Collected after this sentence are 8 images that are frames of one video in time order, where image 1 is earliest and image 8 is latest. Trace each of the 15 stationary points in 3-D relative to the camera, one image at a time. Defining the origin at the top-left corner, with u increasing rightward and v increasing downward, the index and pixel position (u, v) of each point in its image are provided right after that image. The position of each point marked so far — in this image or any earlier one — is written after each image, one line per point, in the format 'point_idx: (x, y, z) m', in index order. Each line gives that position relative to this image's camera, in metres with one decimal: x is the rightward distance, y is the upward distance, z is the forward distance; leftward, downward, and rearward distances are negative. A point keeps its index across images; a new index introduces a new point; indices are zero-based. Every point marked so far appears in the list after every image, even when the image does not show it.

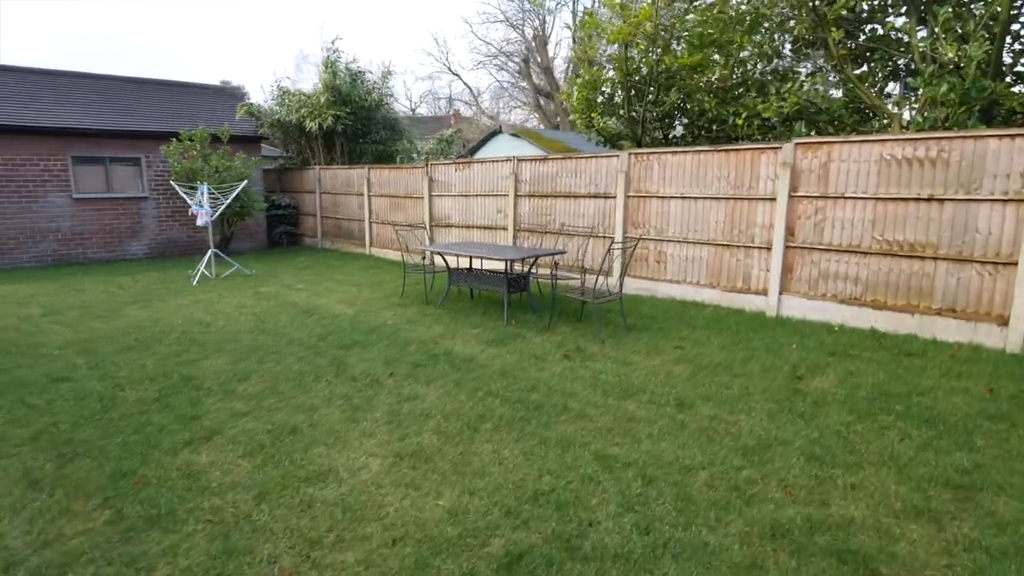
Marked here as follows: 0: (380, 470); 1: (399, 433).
0: (-0.6, -0.9, +3.1) m
1: (-0.6, -0.8, +3.5) m
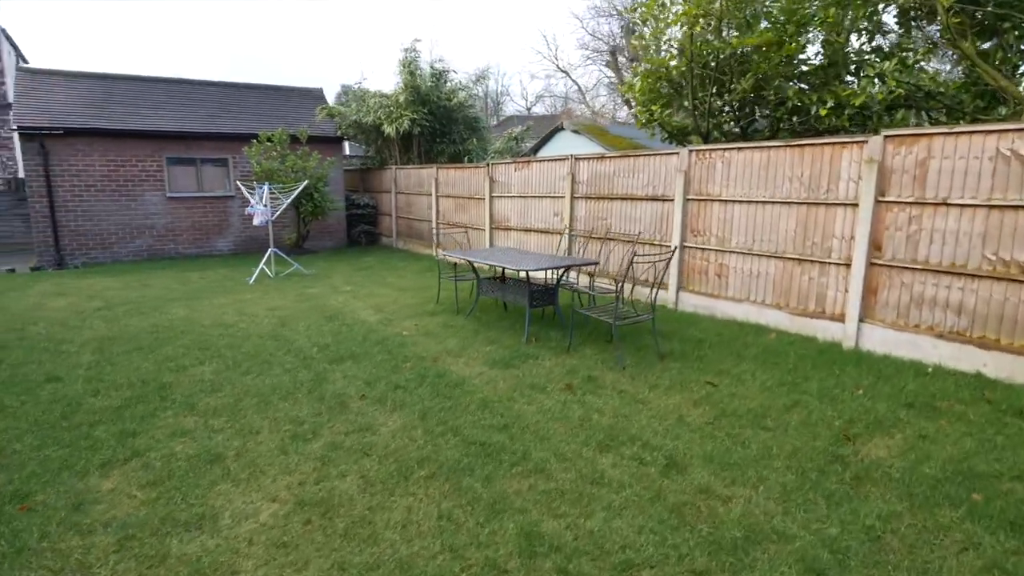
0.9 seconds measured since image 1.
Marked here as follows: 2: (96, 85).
0: (-1.0, -1.0, +2.7) m
1: (-0.9, -0.9, +3.1) m
2: (-7.7, +3.7, +11.2) m
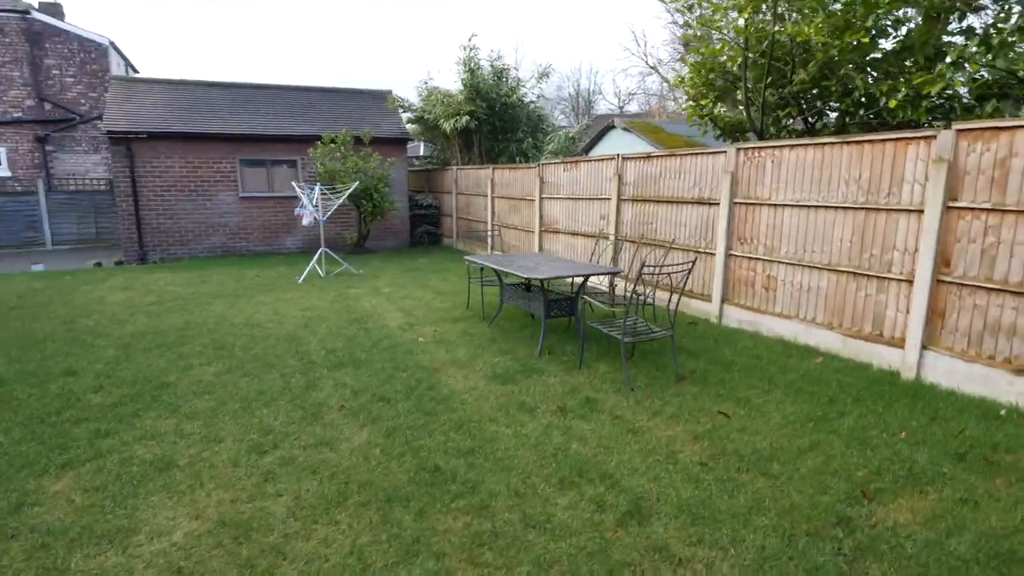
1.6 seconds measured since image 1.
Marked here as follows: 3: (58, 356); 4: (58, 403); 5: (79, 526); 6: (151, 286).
0: (-1.3, -1.0, +2.5) m
1: (-1.2, -1.0, +2.9) m
2: (-6.5, +3.8, +11.9) m
3: (-3.7, -0.5, +5.0) m
4: (-2.9, -0.7, +4.0) m
5: (-1.8, -1.0, +2.7) m
6: (-4.8, 0.0, +8.2) m
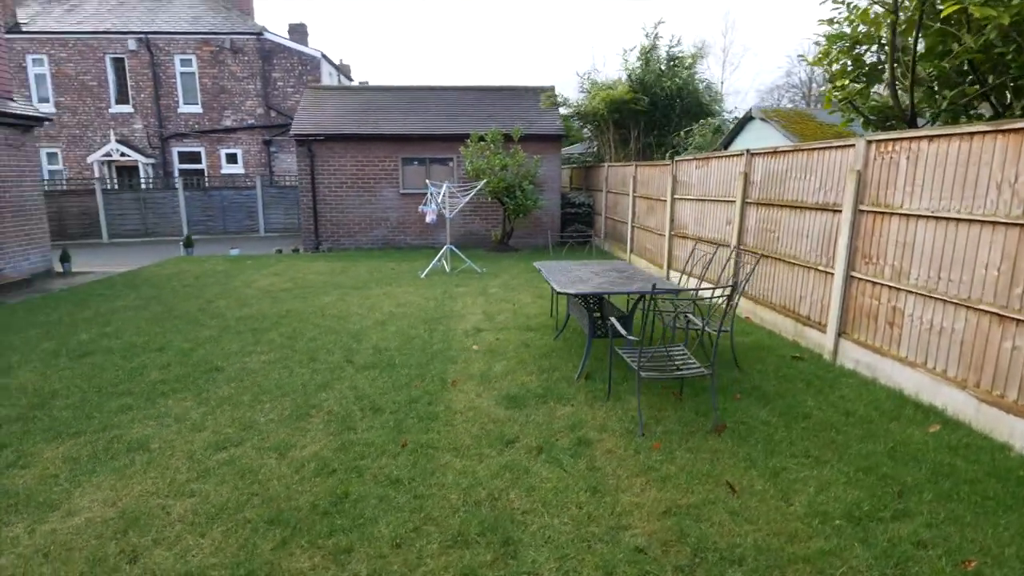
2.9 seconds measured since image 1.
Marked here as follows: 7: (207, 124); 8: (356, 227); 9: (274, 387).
0: (-1.9, -1.0, +2.7) m
1: (-1.6, -1.0, +3.0) m
2: (-3.2, +4.1, +13.2) m
3: (-3.2, -0.4, +5.8) m
4: (-2.9, -0.6, +4.6) m
5: (-2.3, -1.0, +2.9) m
6: (-3.2, +0.2, +9.1) m
7: (-8.1, +4.4, +16.3) m
8: (-3.1, +1.2, +12.3) m
9: (-1.7, -0.7, +4.3) m
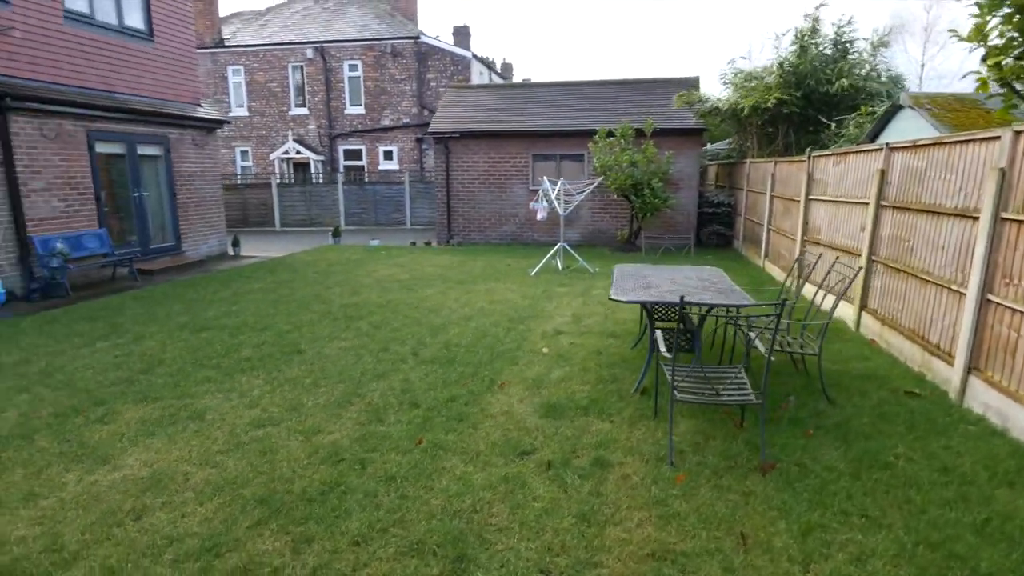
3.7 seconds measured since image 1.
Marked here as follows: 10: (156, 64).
0: (-2.0, -0.9, +3.0) m
1: (-1.6, -0.9, +3.3) m
2: (-0.3, +4.2, +13.4) m
3: (-2.4, -0.2, +6.4) m
4: (-2.4, -0.5, +5.1) m
5: (-2.3, -0.9, +3.4) m
6: (-1.5, +0.3, +9.6) m
7: (-4.1, +4.8, +17.8) m
8: (-0.5, +1.3, +12.6) m
9: (-1.3, -0.6, +4.6) m
10: (-5.8, +3.7, +10.2) m
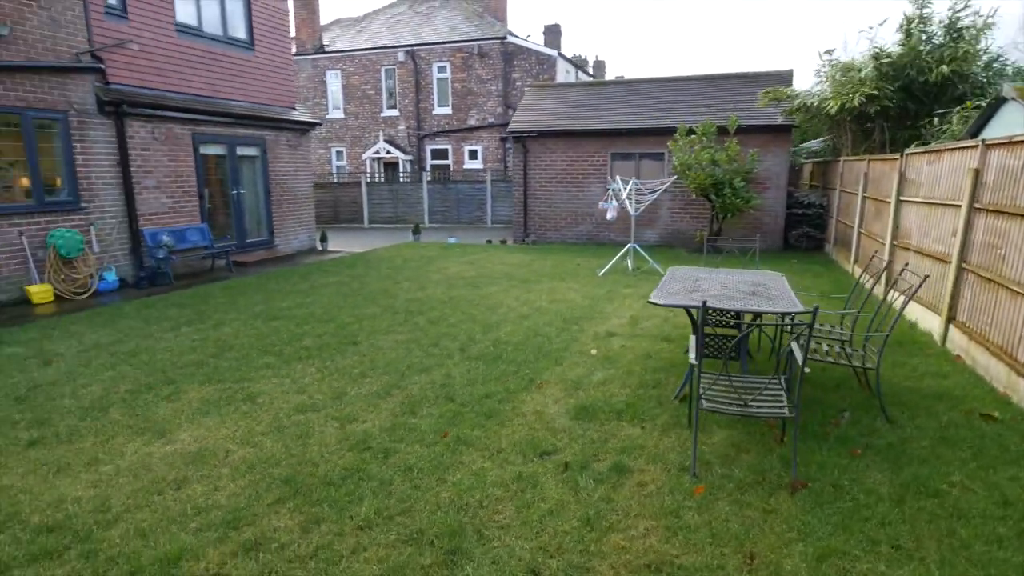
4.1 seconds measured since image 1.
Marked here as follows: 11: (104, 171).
0: (-1.9, -0.9, +3.3) m
1: (-1.5, -0.8, +3.5) m
2: (+1.5, +4.2, +13.3) m
3: (-1.8, -0.2, +6.7) m
4: (-2.0, -0.4, +5.5) m
5: (-2.1, -0.8, +3.7) m
6: (-0.4, +0.4, +9.7) m
7: (-1.7, +4.9, +18.2) m
8: (+1.0, +1.3, +12.6) m
9: (-1.0, -0.6, +4.7) m
10: (-4.5, +3.9, +10.9) m
11: (-5.4, +1.6, +8.2) m
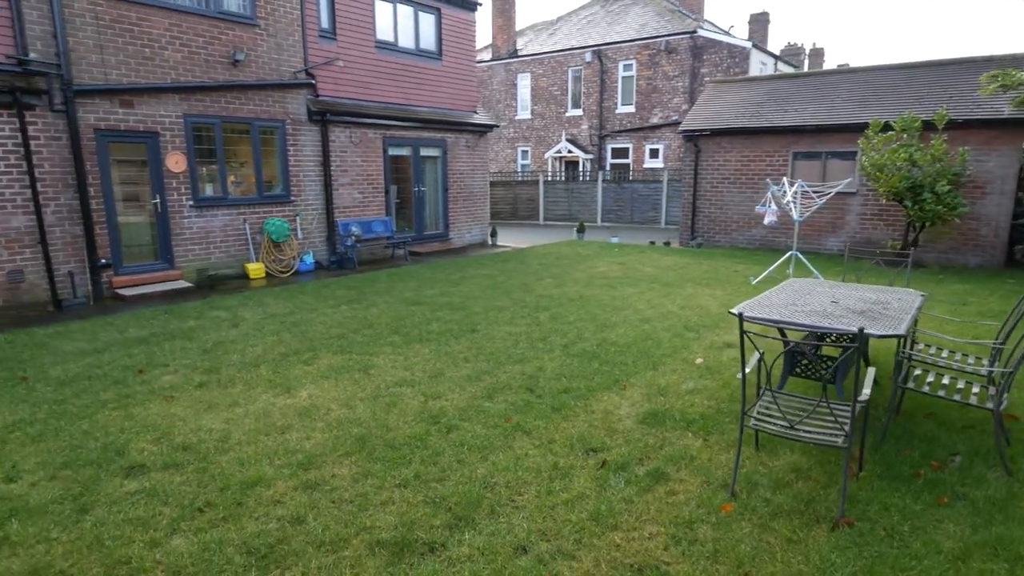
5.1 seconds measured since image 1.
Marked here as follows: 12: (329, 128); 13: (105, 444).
0: (-1.5, -0.8, +4.1) m
1: (-1.1, -0.8, +4.1) m
2: (+5.1, +4.0, +12.5) m
3: (-0.3, -0.1, +7.3) m
4: (-0.9, -0.3, +6.1) m
5: (-1.6, -0.7, +4.5) m
6: (+2.0, +0.4, +9.6) m
7: (+3.7, +4.9, +18.1) m
8: (+4.3, +1.2, +12.0) m
9: (-0.2, -0.5, +5.1) m
10: (-1.3, +4.1, +12.1) m
11: (-3.2, +1.9, +9.7) m
12: (-2.9, +2.5, +9.9) m
13: (-2.2, -0.8, +3.4) m
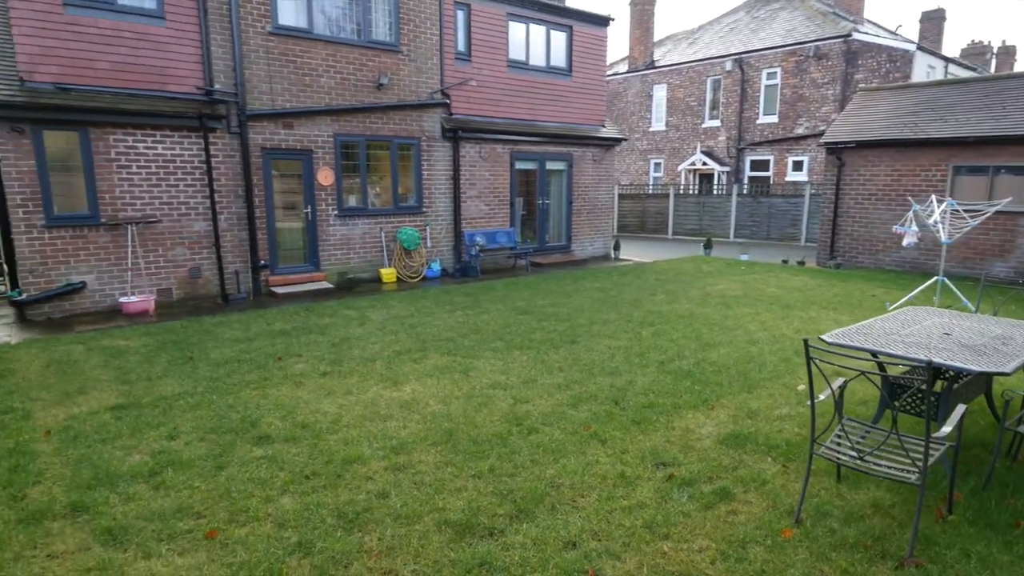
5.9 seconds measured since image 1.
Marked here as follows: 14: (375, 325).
0: (-0.9, -0.8, +4.6) m
1: (-0.5, -0.8, +4.5) m
2: (+7.6, +3.6, +11.4) m
3: (+1.0, -0.2, +7.4) m
4: (+0.2, -0.4, +6.4) m
5: (-0.9, -0.7, +5.0) m
6: (+3.8, +0.1, +9.3) m
7: (+7.4, +4.3, +17.2) m
8: (+6.5, +0.8, +11.0) m
9: (+0.6, -0.6, +5.3) m
10: (+1.2, +3.9, +12.4) m
11: (-1.2, +1.8, +10.5) m
12: (-0.9, +2.5, +10.6) m
13: (-1.8, -0.8, +4.0) m
14: (-1.4, -0.4, +6.4) m
